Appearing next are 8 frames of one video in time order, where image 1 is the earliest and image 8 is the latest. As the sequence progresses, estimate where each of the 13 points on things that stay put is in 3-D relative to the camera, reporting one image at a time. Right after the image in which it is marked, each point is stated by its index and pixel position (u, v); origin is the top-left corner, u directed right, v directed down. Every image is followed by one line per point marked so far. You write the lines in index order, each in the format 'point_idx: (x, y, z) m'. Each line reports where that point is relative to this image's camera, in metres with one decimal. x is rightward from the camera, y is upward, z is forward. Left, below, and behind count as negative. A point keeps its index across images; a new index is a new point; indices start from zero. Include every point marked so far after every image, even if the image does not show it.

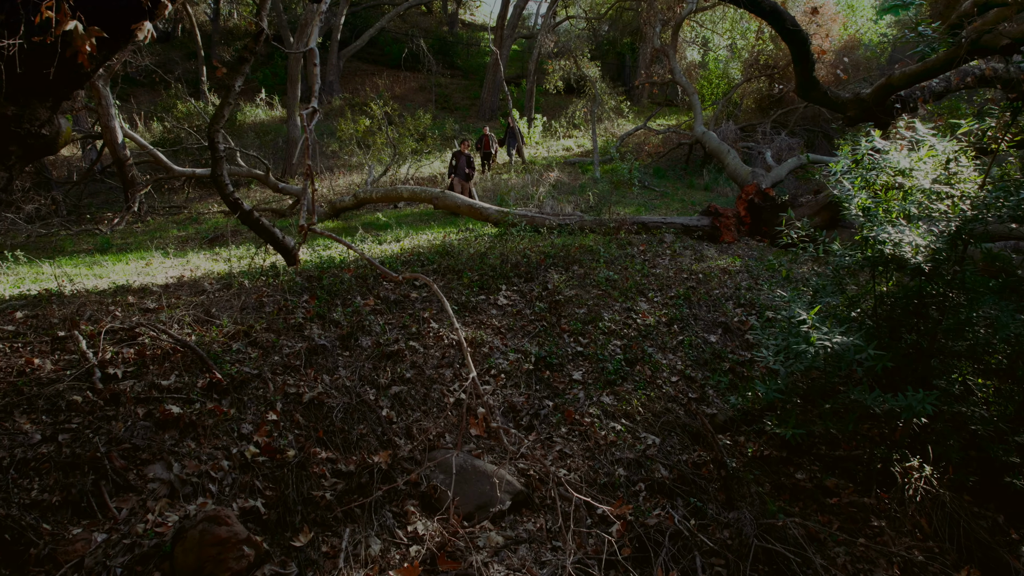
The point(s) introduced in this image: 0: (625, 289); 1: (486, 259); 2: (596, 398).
0: (+1.1, 0.0, +6.2) m
1: (-0.3, +0.3, +6.5) m
2: (+0.6, -0.8, +4.5) m
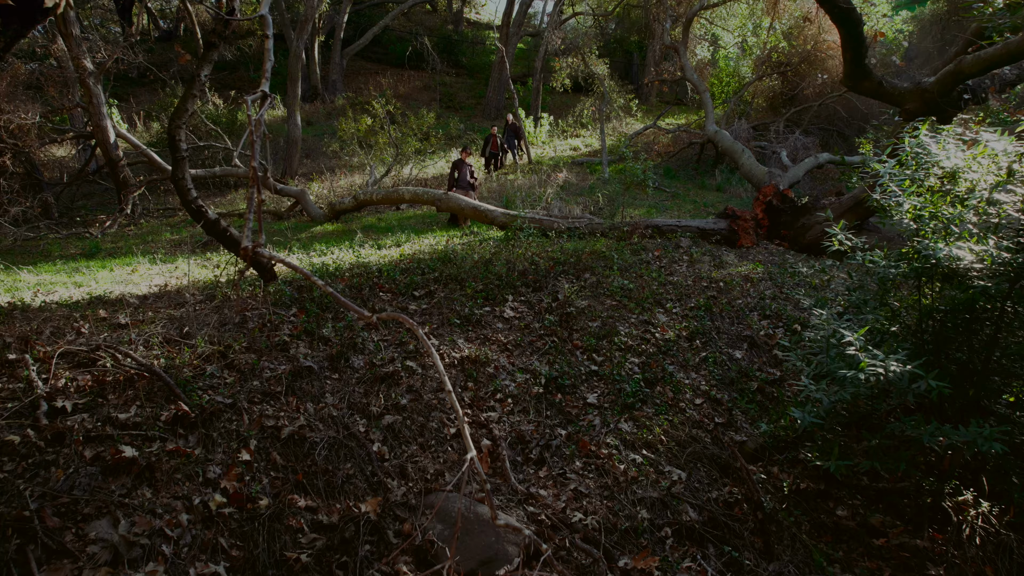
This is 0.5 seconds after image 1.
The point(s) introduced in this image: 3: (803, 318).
0: (+1.2, -0.1, +5.7) m
1: (-0.2, +0.2, +6.0) m
2: (+0.7, -0.9, +4.0) m
3: (+2.7, -0.3, +5.8) m
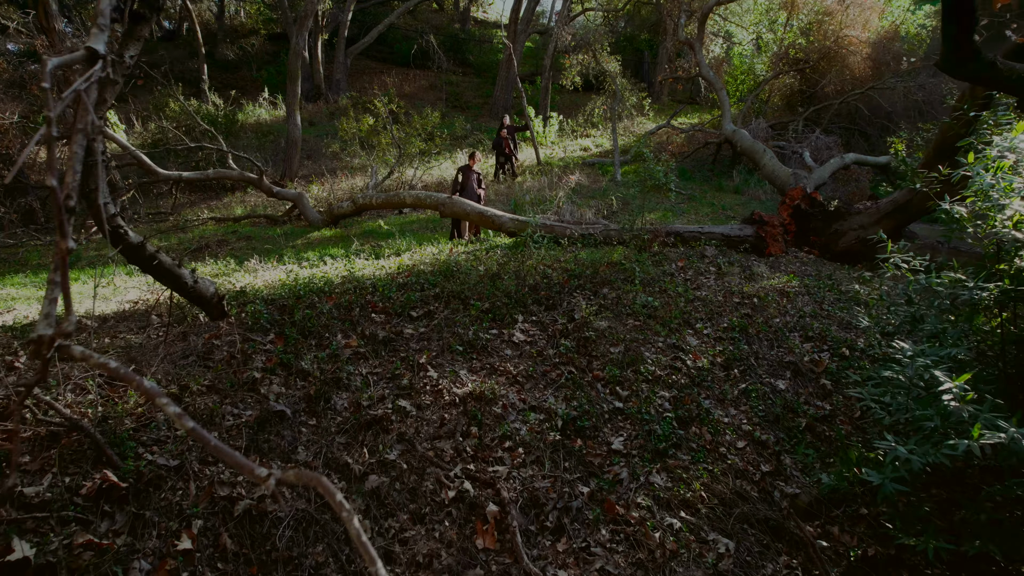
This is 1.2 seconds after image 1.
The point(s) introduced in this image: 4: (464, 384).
0: (+1.3, -0.3, +5.1) m
1: (-0.1, +0.1, +5.4) m
2: (+0.7, -1.1, +3.4) m
3: (+2.8, -0.4, +5.1) m
4: (-0.3, -0.6, +3.8) m
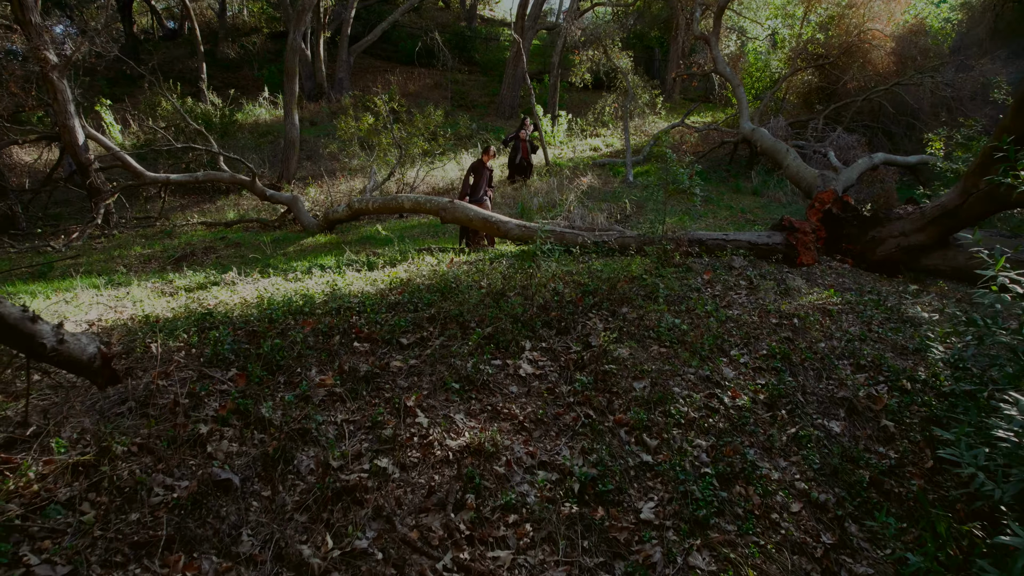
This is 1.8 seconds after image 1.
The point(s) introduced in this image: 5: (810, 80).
0: (+1.3, -0.4, +4.4) m
1: (-0.1, -0.1, +4.7) m
2: (+0.8, -1.2, +2.7) m
3: (+2.9, -0.6, +4.4) m
4: (-0.3, -0.8, +3.2) m
5: (+7.7, +5.4, +15.7) m
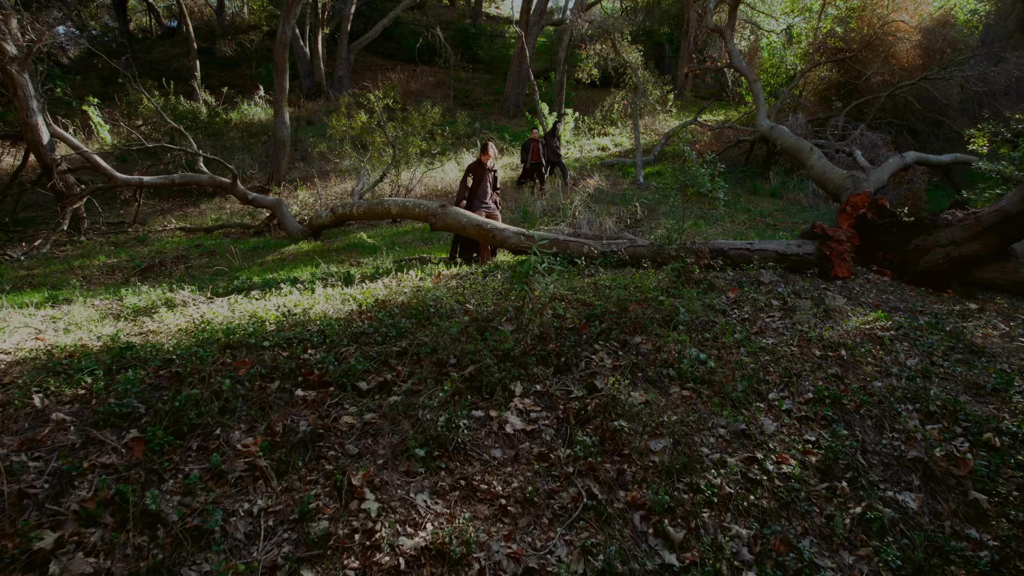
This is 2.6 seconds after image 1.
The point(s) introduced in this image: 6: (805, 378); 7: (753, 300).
0: (+1.3, -0.6, +3.6) m
1: (-0.1, -0.3, +3.9) m
2: (+0.7, -1.4, +1.9) m
3: (+2.8, -0.8, +3.5) m
4: (-0.4, -0.9, +2.3) m
5: (+7.7, +5.2, +14.8) m
6: (+1.8, -0.6, +3.9) m
7: (+2.0, -0.1, +5.1) m
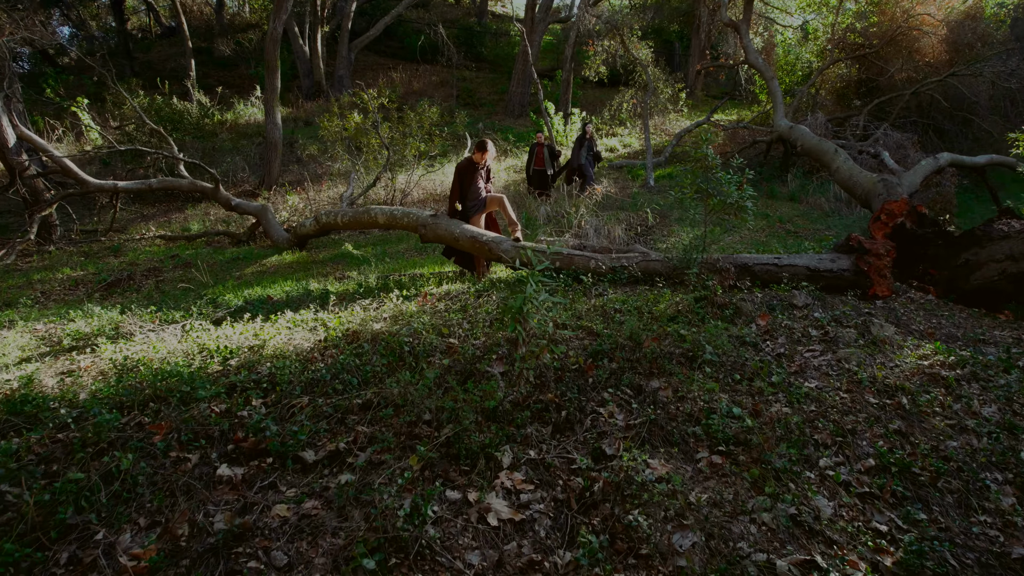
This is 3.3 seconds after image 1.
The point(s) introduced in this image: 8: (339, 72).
0: (+1.2, -0.8, +2.9) m
1: (-0.2, -0.5, +3.2) m
2: (+0.6, -1.6, +1.2) m
3: (+2.7, -0.9, +2.8) m
4: (-0.4, -1.1, +1.6) m
5: (+7.8, +5.0, +14.0) m
6: (+1.8, -0.8, +3.1) m
7: (+2.0, -0.3, +4.4) m
8: (-5.6, +6.9, +19.5) m
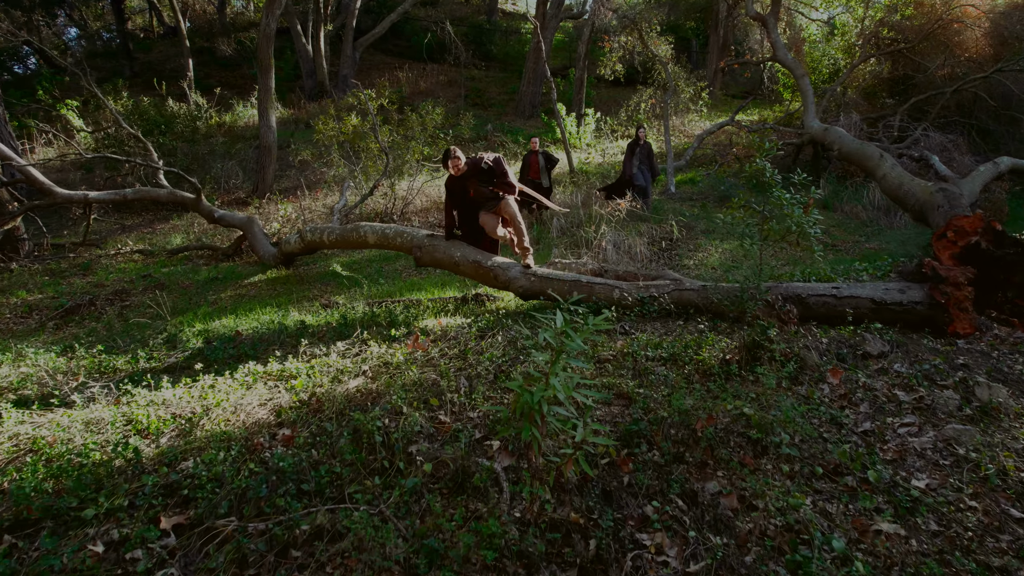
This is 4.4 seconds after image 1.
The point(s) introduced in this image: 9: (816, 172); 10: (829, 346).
0: (+1.2, -1.1, +1.9) m
1: (-0.2, -0.7, +2.3) m
2: (+0.6, -1.9, +0.3) m
3: (+2.8, -1.2, +1.8) m
4: (-0.4, -1.4, +0.8) m
5: (+8.0, +4.7, +13.0) m
6: (+1.8, -1.0, +2.2) m
7: (+2.0, -0.6, +3.4) m
8: (-5.3, +6.7, +18.7) m
9: (+6.1, +2.3, +12.1) m
10: (+2.1, -0.4, +4.0) m
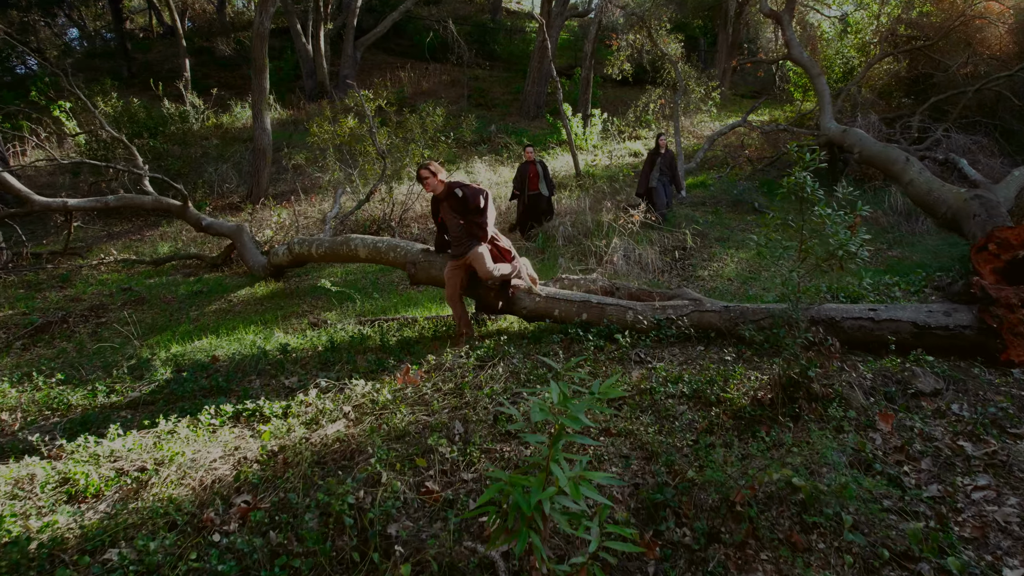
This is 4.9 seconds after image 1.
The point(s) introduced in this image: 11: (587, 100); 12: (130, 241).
0: (+1.2, -1.2, +1.4) m
1: (-0.2, -0.9, +1.8) m
2: (+0.6, -2.0, -0.2) m
3: (+2.8, -1.4, +1.3) m
4: (-0.4, -1.6, +0.3) m
5: (+8.1, +4.5, +12.4) m
6: (+1.8, -1.2, +1.7) m
7: (+2.0, -0.8, +2.9) m
8: (-5.1, +6.5, +18.3) m
9: (+6.1, +2.1, +11.5) m
10: (+2.1, -0.6, +3.5) m
11: (+1.8, +4.5, +14.7) m
12: (-5.6, +0.7, +8.9) m
